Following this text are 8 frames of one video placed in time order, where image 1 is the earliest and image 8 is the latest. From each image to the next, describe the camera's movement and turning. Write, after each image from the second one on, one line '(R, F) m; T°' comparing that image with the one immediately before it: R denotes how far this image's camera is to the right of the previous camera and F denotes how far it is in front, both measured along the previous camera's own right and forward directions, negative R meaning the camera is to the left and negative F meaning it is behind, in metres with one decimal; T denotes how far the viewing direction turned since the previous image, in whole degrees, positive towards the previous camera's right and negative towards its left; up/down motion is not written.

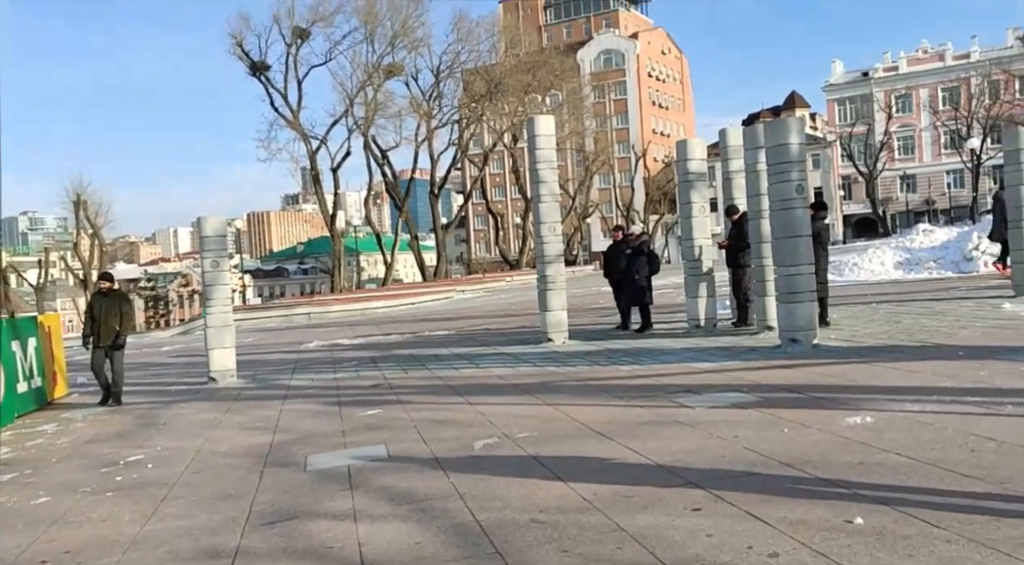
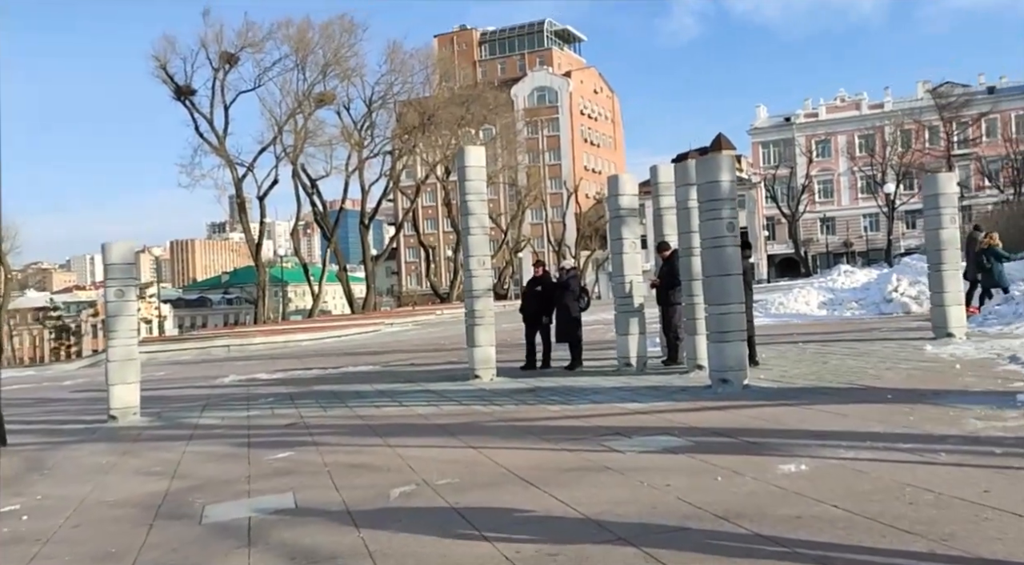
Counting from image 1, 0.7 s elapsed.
(+0.1, +0.3) m; +4°
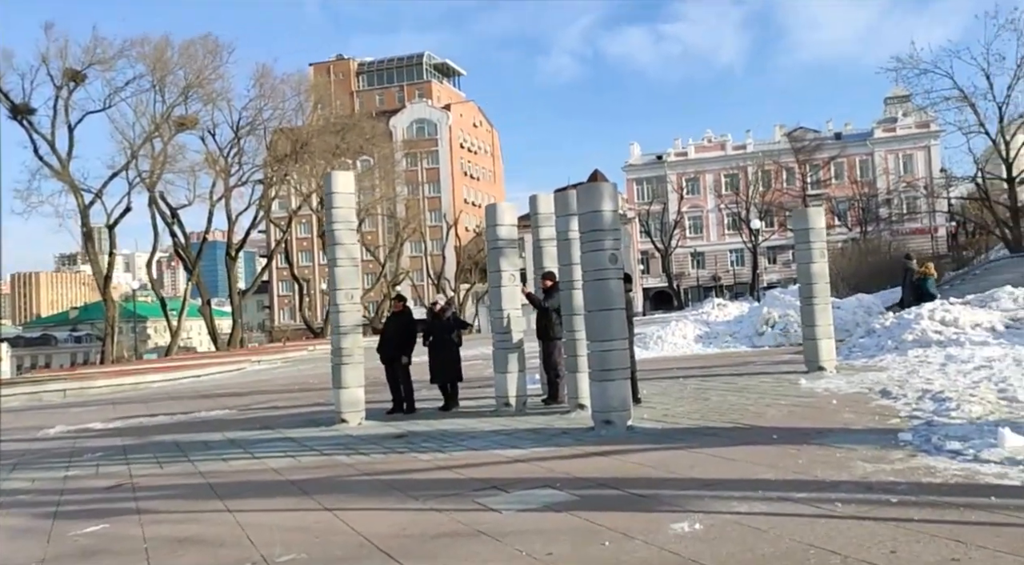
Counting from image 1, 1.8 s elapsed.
(+0.1, +0.8) m; +7°
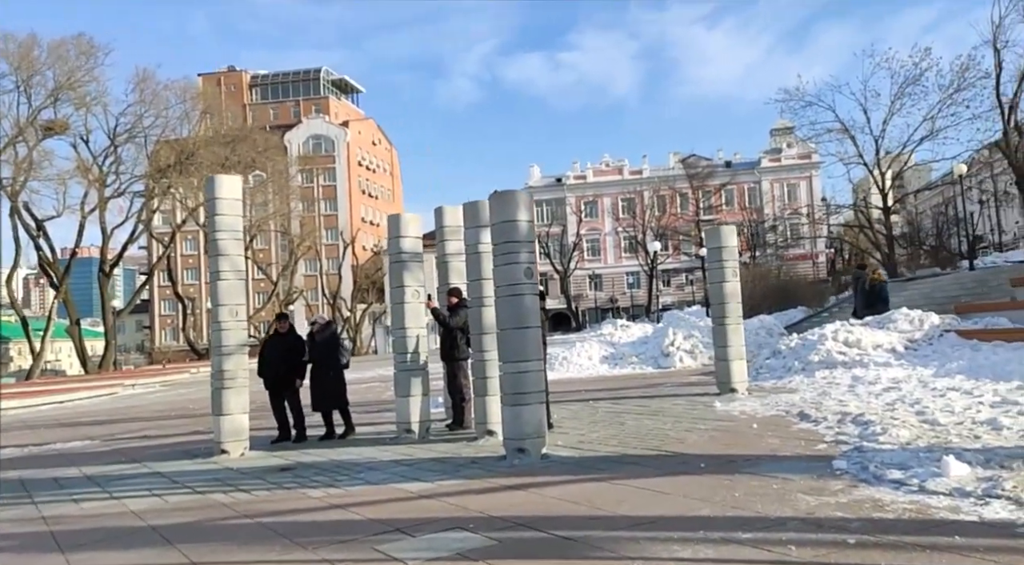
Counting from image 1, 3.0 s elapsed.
(-0.1, +0.9) m; +6°
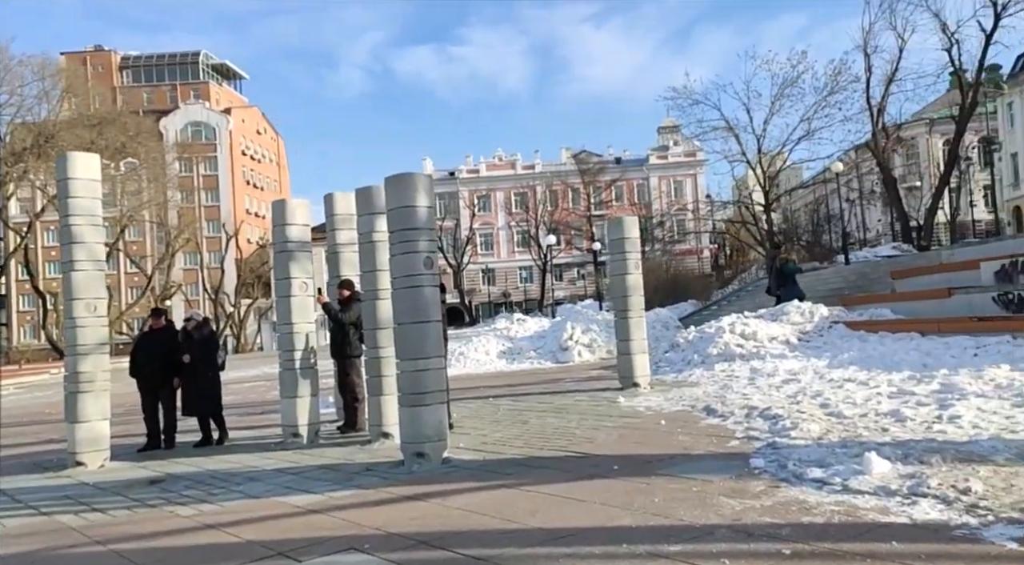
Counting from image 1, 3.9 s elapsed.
(-0.1, +0.7) m; +7°
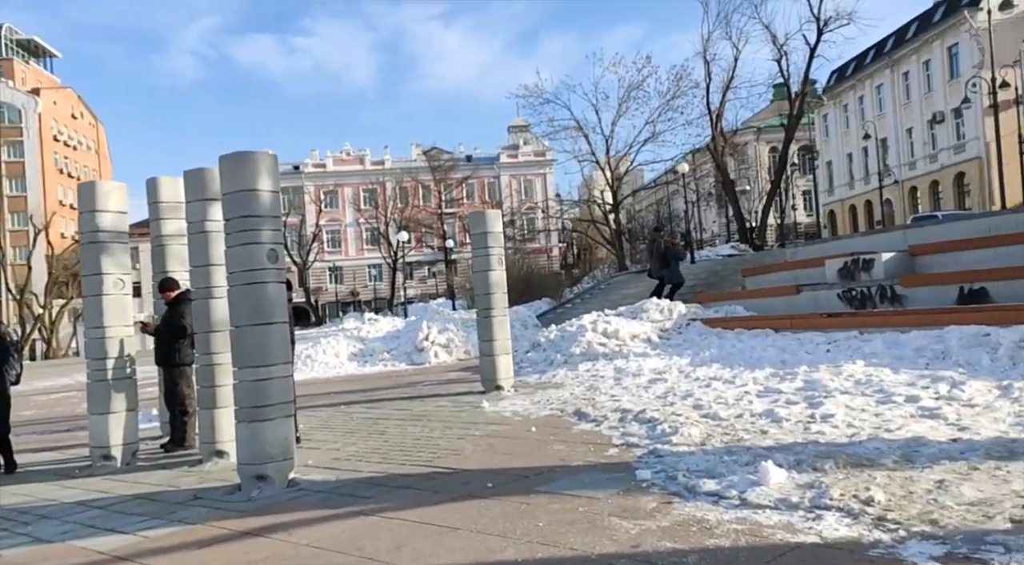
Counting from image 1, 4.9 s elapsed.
(-0.1, +1.0) m; +9°
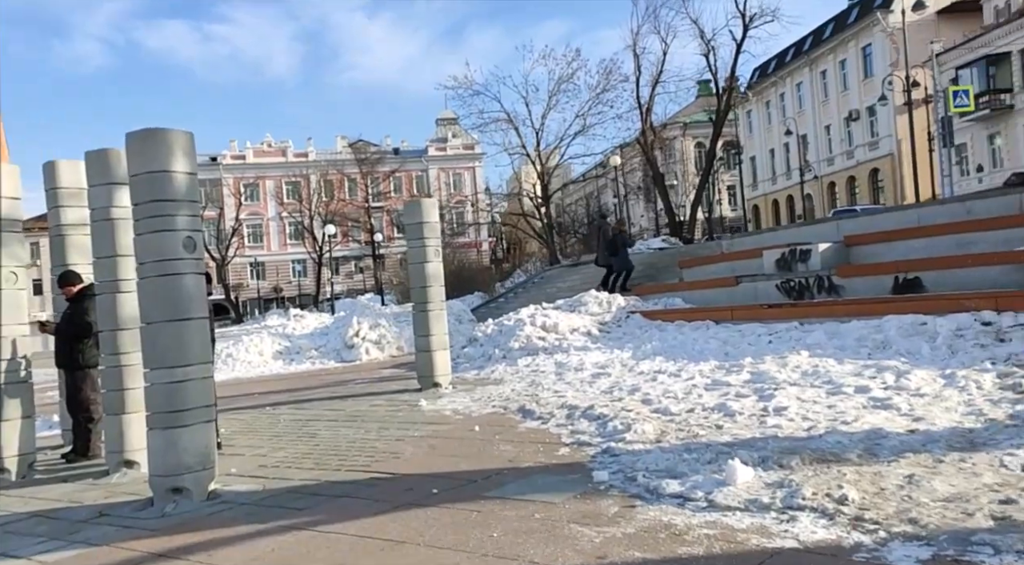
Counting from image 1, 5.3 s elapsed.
(-0.1, +0.5) m; +4°
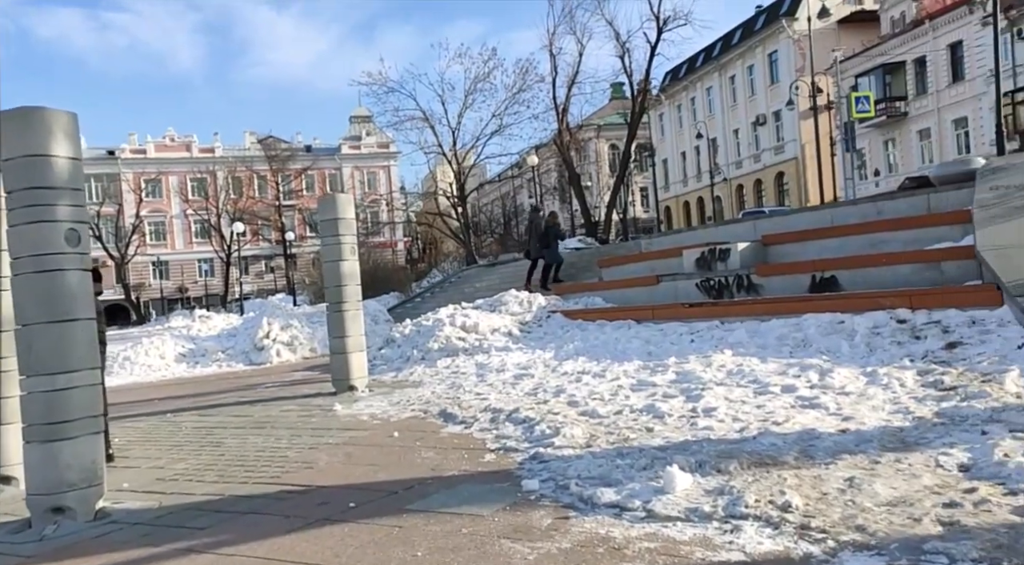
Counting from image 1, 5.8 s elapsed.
(-0.1, +0.5) m; +5°
